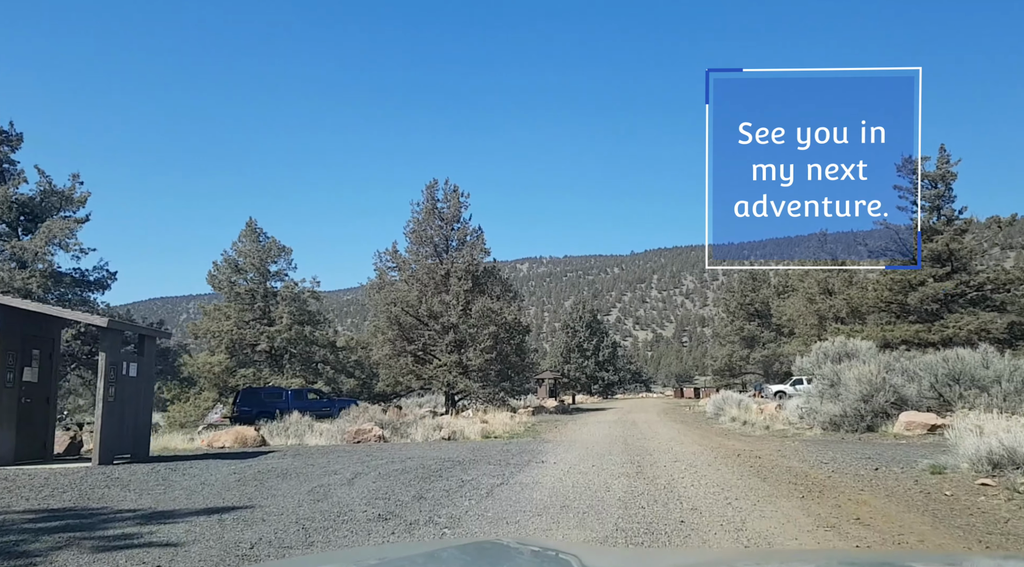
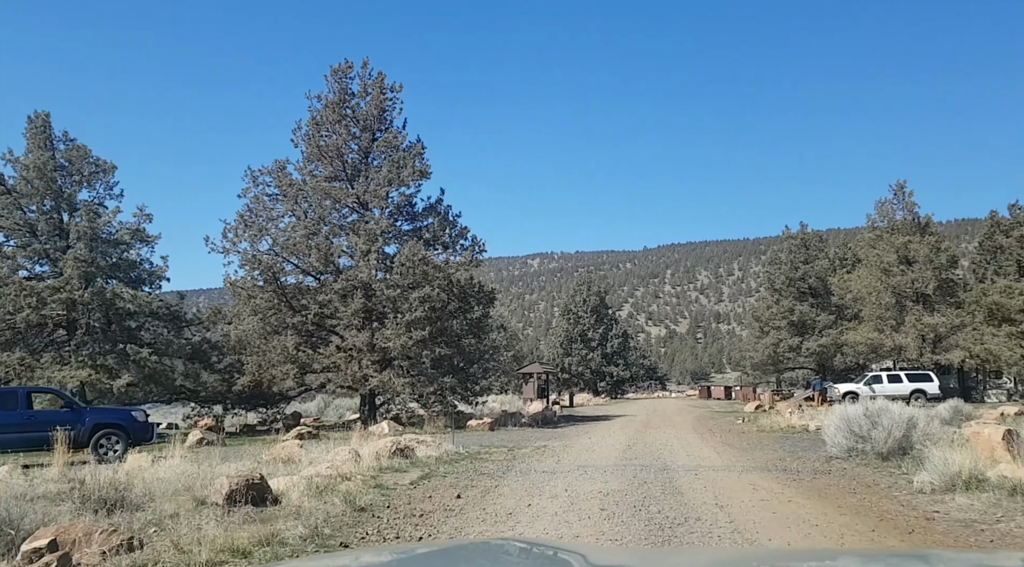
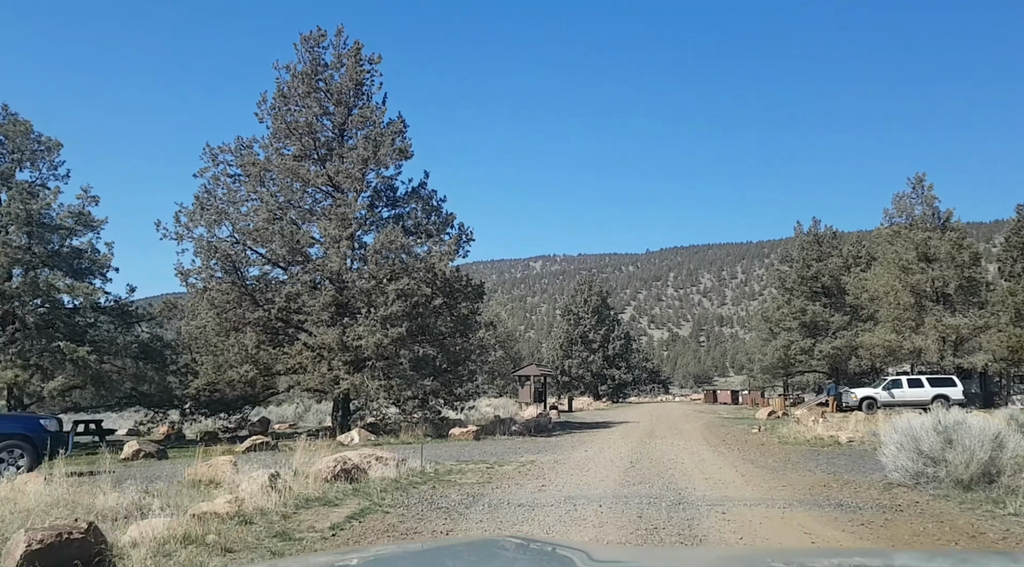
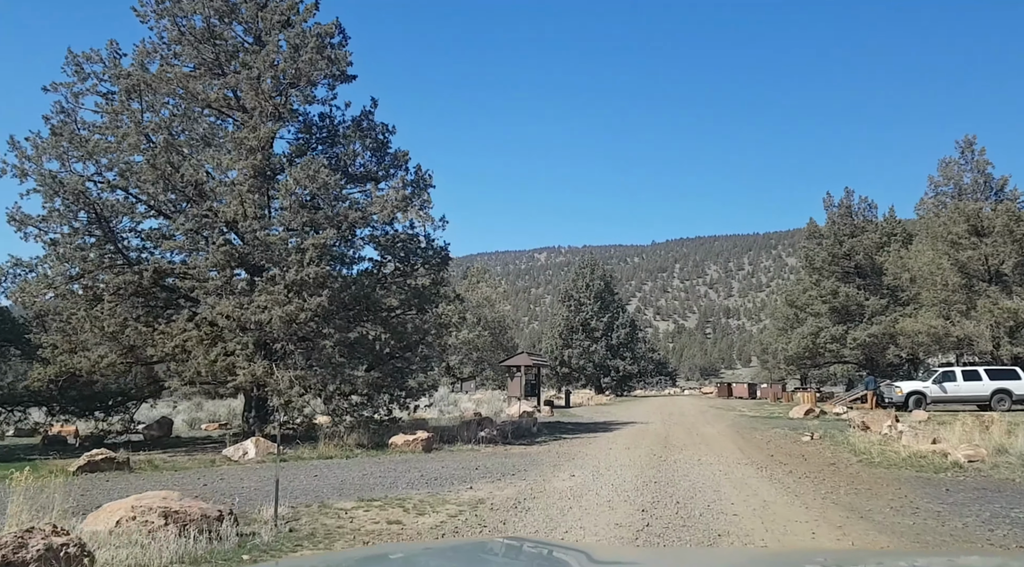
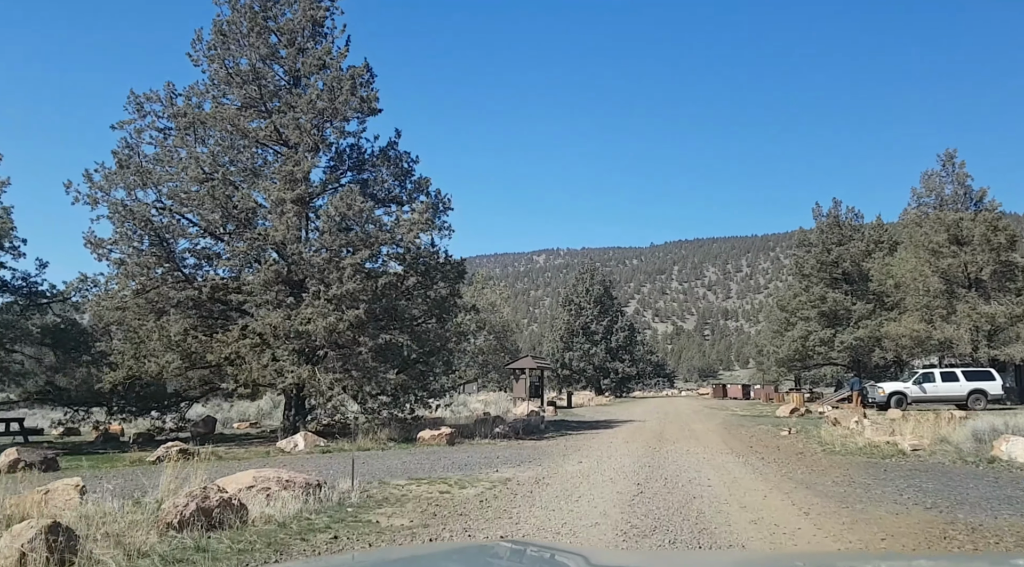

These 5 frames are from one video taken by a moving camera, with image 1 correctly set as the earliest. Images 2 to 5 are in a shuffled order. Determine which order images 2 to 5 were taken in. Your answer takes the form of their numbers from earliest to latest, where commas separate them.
2, 3, 5, 4
